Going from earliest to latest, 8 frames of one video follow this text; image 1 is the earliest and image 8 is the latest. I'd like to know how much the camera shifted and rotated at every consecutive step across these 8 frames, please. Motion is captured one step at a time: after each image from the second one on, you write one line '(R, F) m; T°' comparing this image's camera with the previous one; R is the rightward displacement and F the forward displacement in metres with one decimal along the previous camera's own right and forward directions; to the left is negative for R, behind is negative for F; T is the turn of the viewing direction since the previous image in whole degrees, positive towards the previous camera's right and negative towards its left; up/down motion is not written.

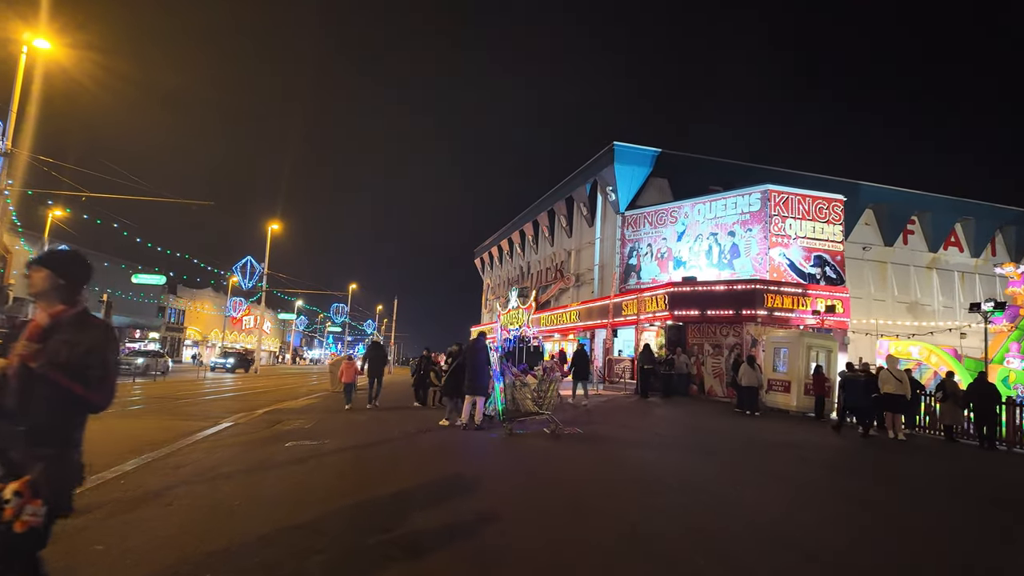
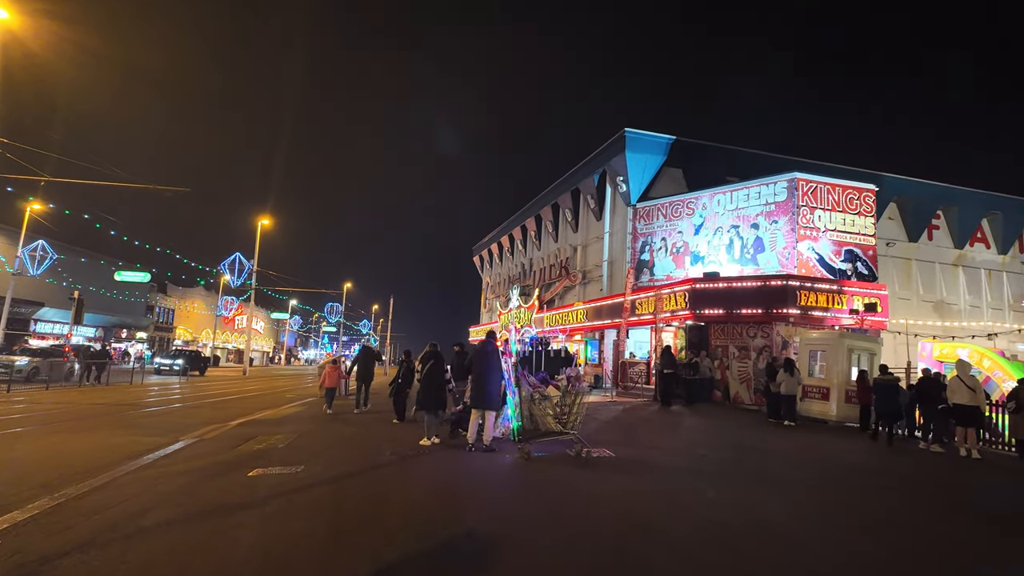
(-0.3, +1.7) m; 0°
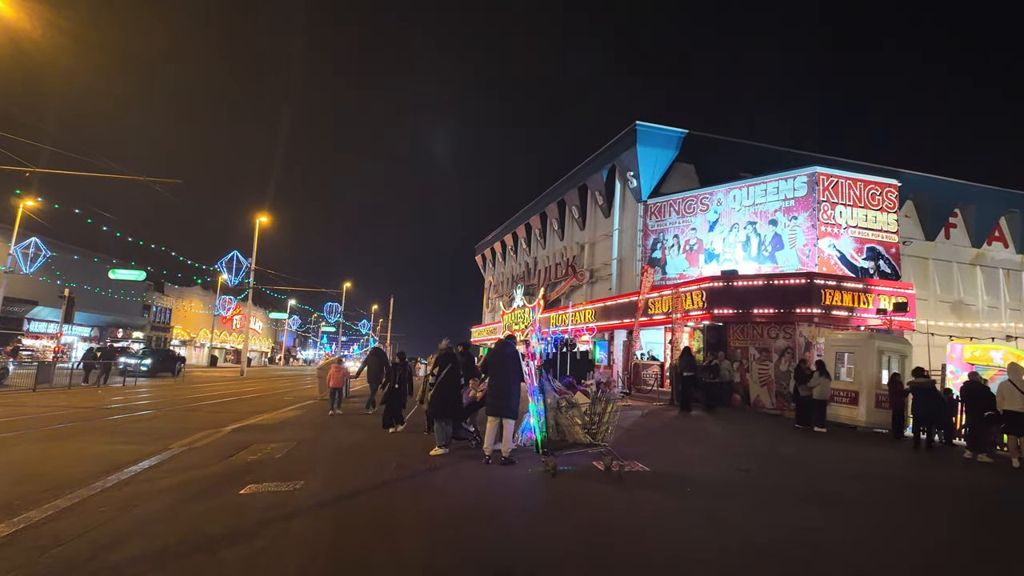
(-0.3, +0.8) m; 0°
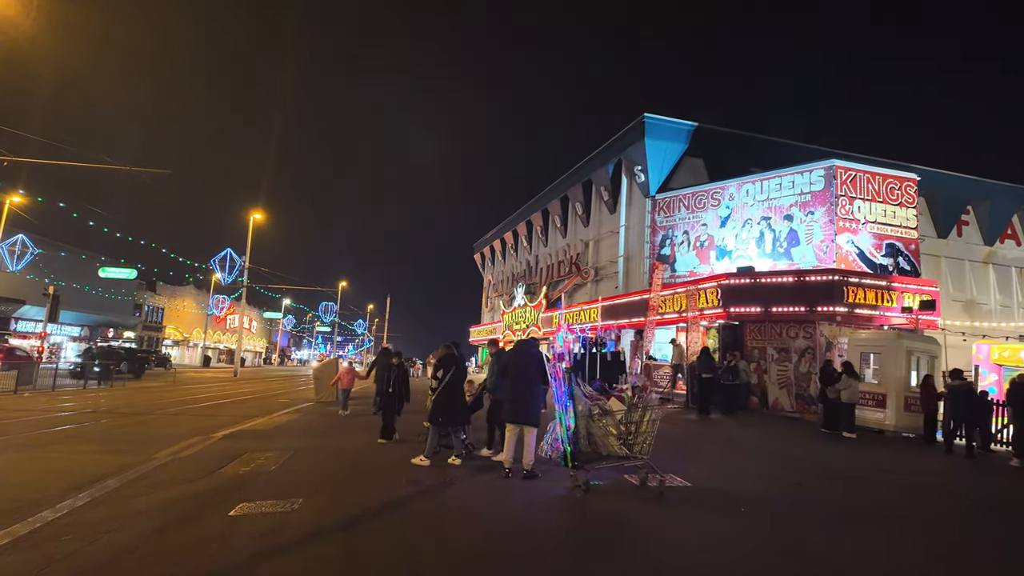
(-0.3, +0.8) m; 0°
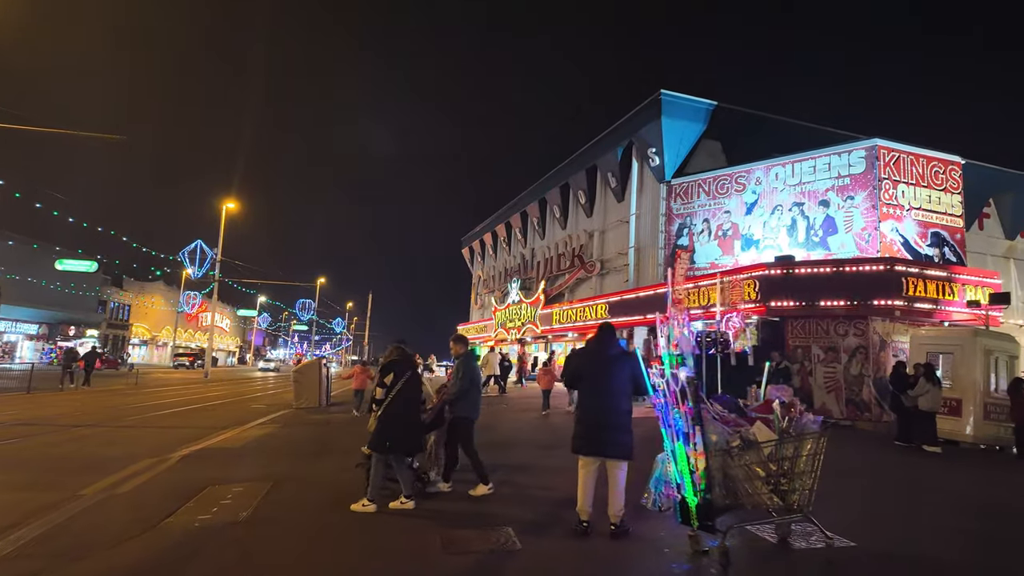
(-0.8, +2.0) m; +2°
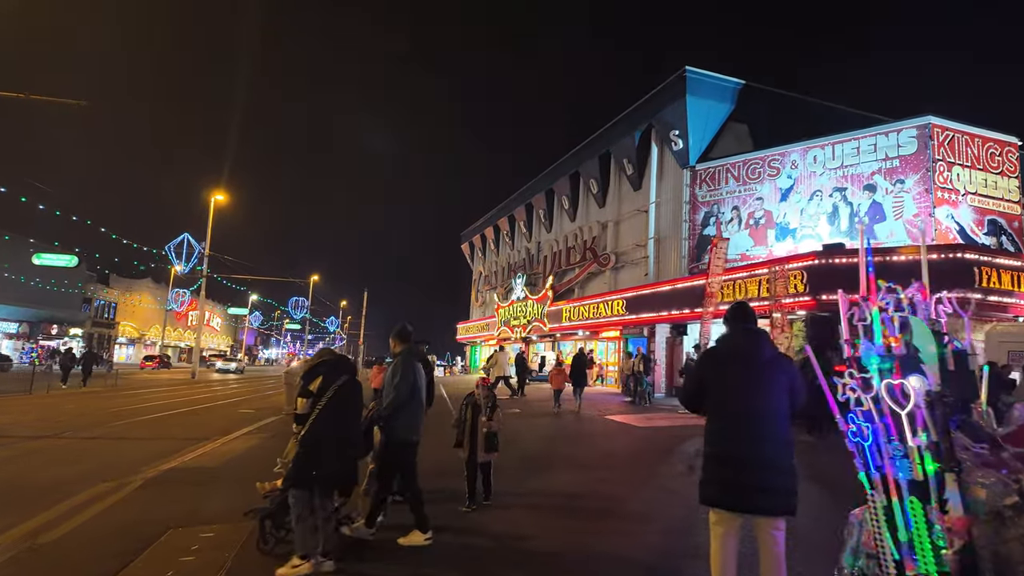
(-0.6, +1.6) m; +1°
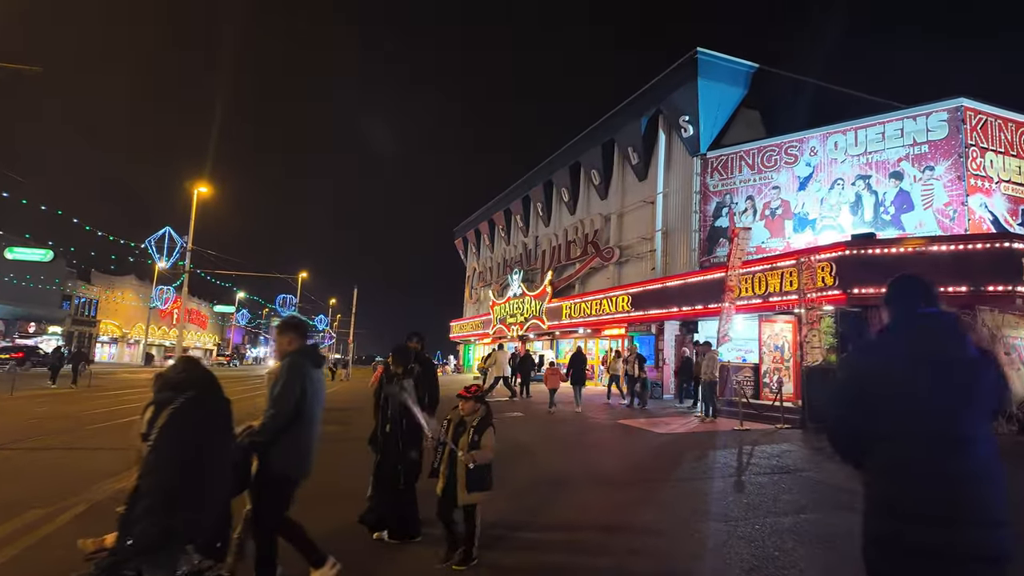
(-0.3, +1.1) m; +1°
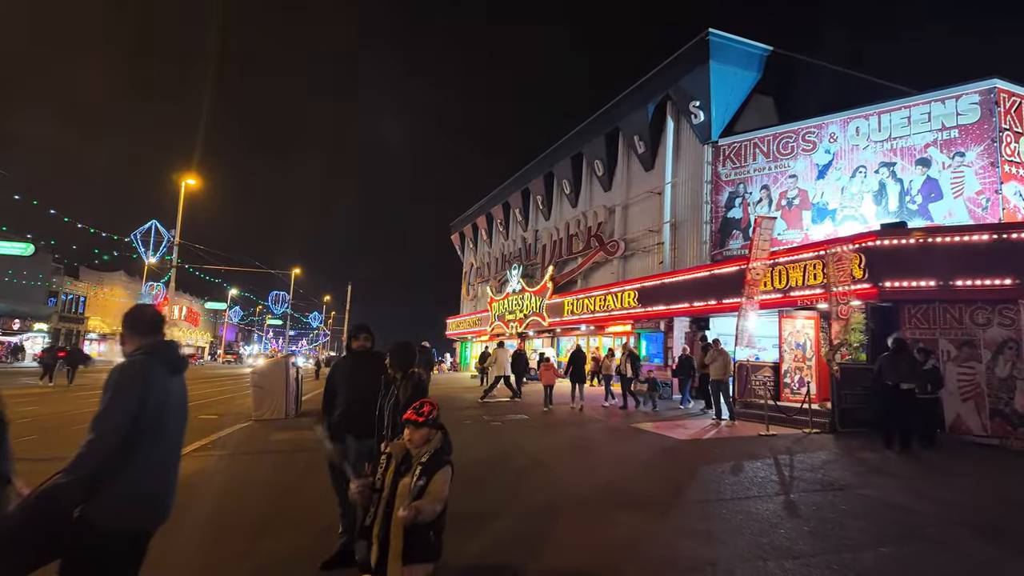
(-0.2, +0.9) m; 0°
